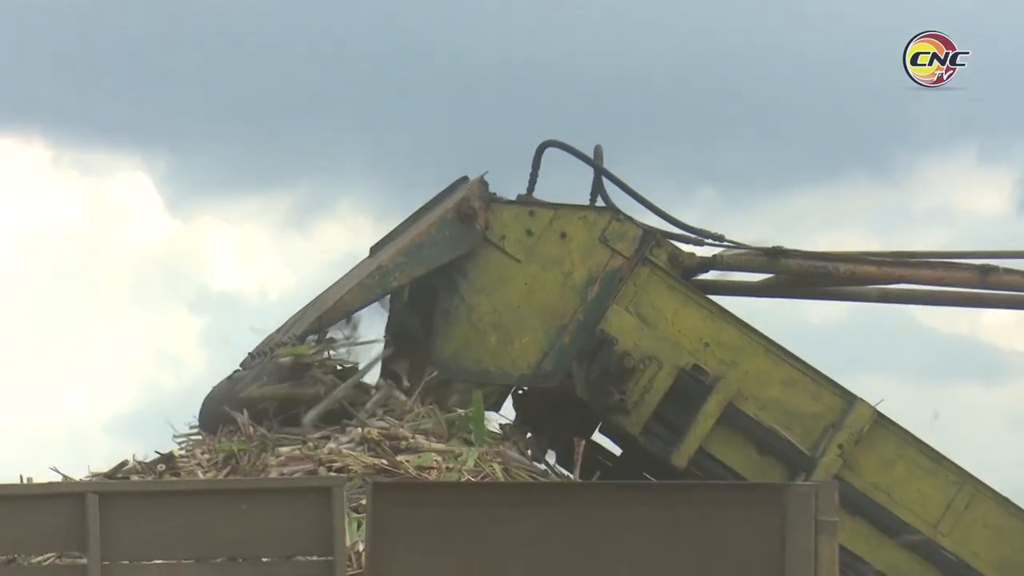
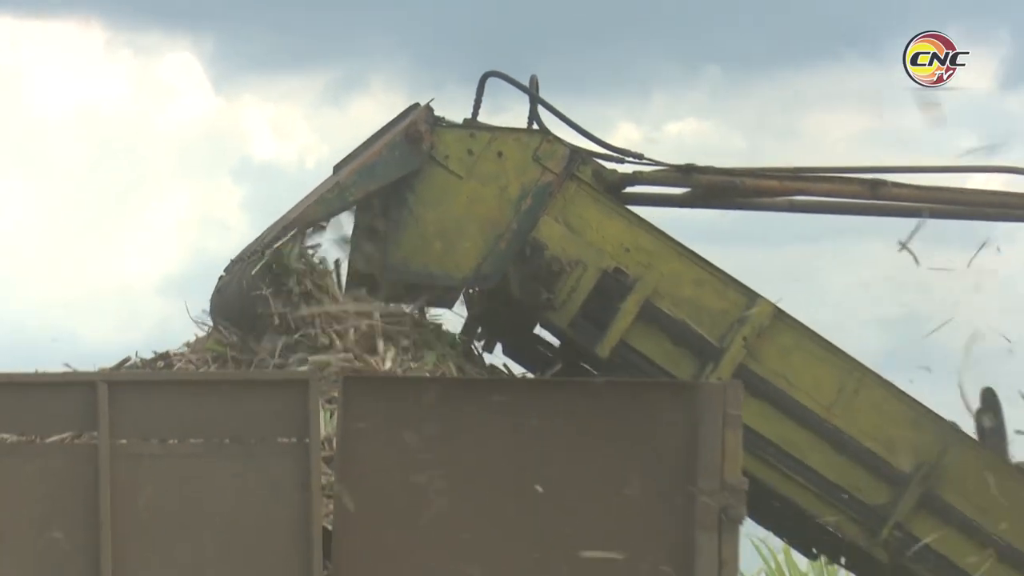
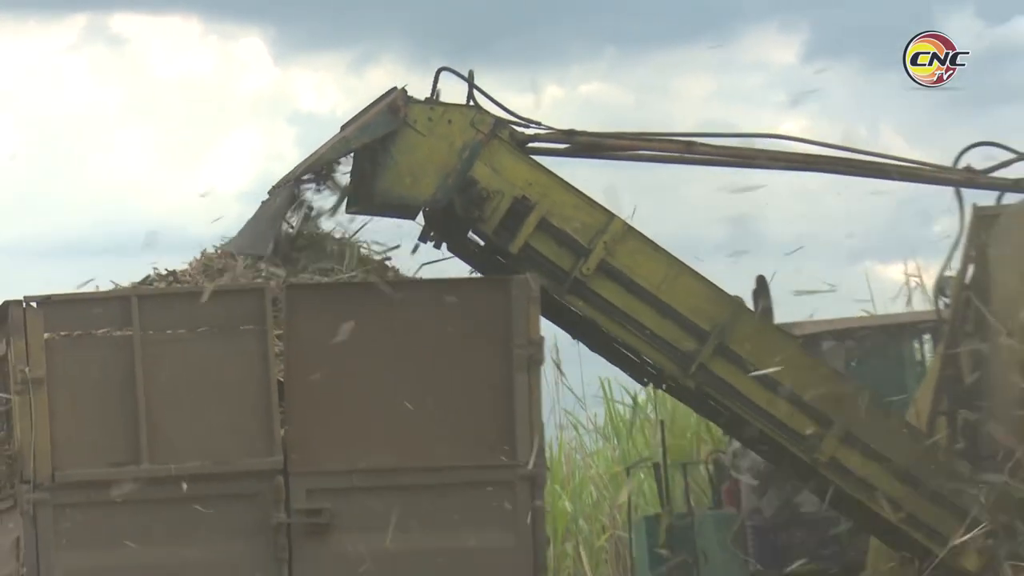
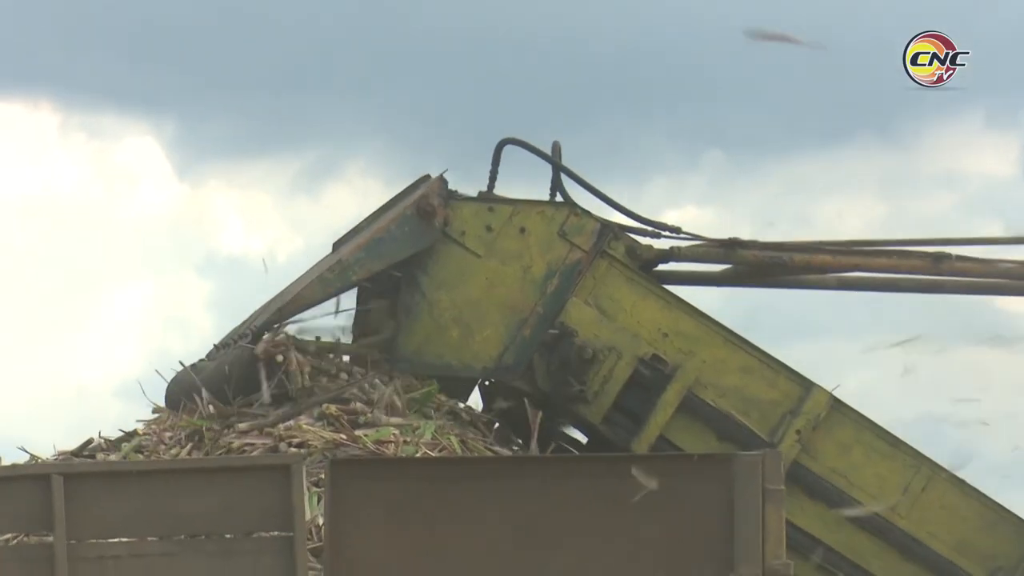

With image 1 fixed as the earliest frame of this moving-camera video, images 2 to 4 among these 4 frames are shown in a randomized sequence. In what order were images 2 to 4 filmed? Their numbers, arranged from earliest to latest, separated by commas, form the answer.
4, 2, 3
